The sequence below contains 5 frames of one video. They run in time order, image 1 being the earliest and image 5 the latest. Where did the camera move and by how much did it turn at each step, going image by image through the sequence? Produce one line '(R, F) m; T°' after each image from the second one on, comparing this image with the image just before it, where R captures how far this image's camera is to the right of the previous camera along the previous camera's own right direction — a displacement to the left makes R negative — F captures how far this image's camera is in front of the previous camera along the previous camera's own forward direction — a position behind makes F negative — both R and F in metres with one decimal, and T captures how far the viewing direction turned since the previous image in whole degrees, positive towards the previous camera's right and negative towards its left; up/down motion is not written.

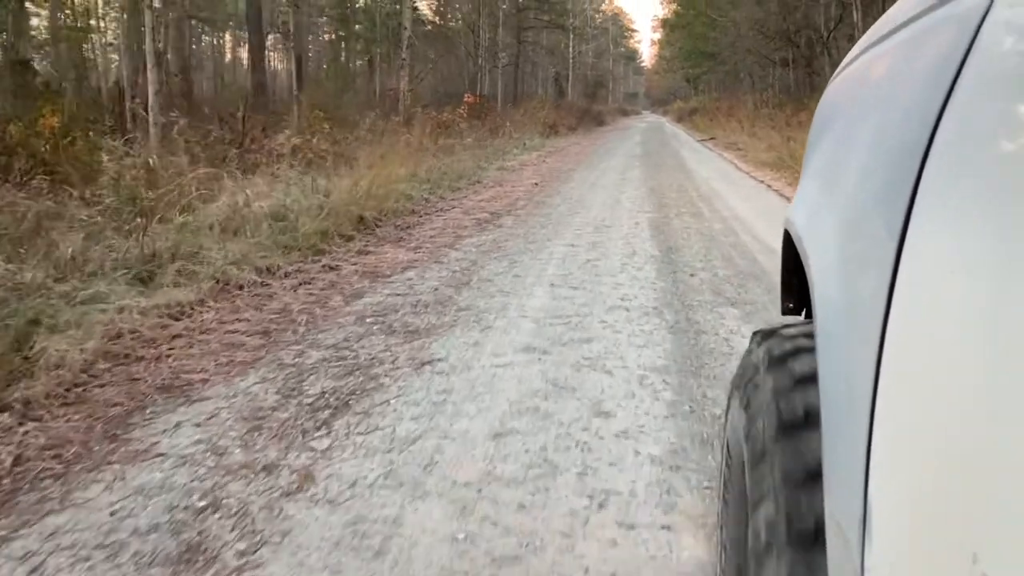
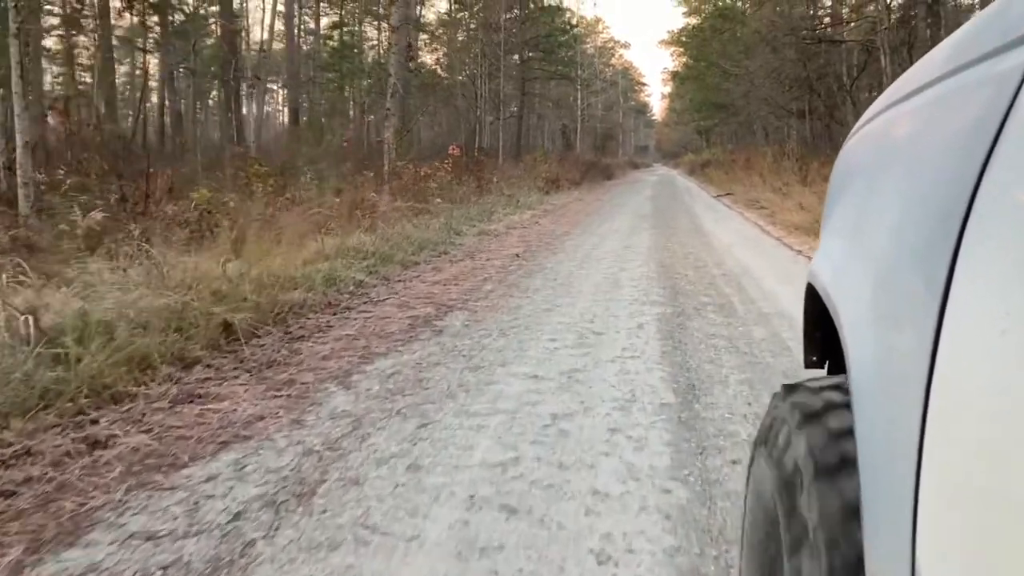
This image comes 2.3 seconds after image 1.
(+0.5, +3.1) m; -1°
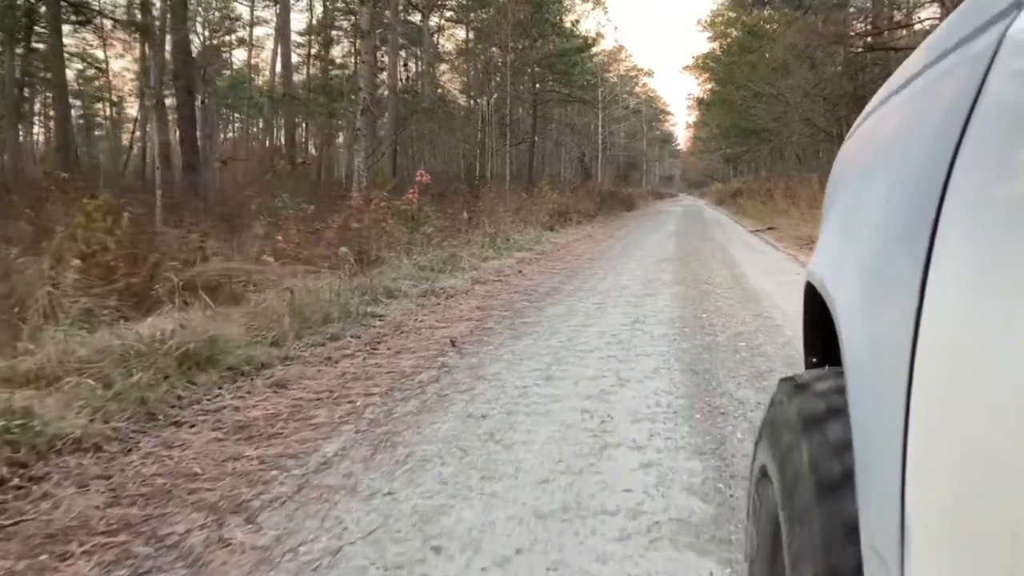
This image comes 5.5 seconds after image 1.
(+0.8, +4.7) m; -2°
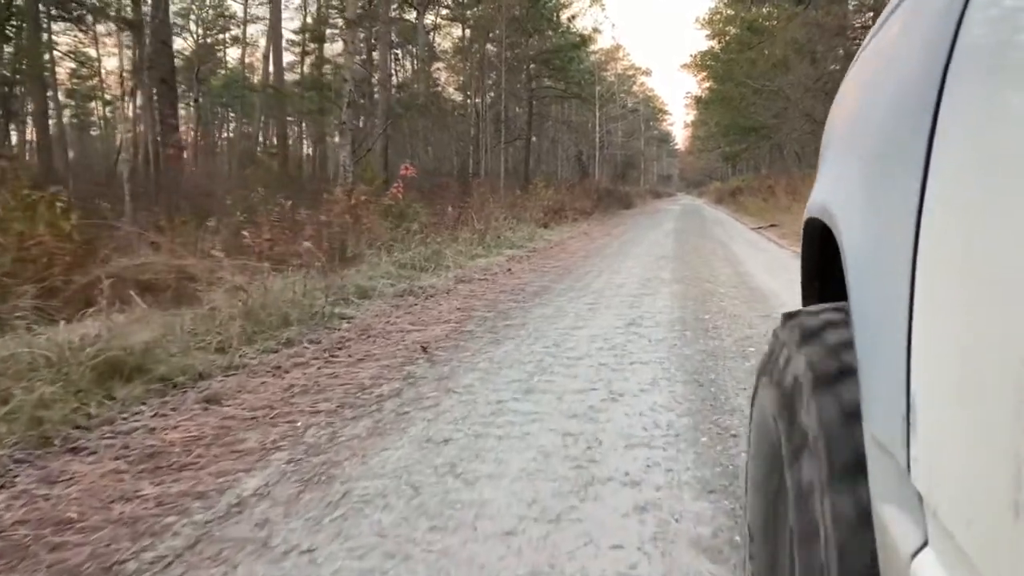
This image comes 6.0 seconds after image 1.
(+0.1, +0.8) m; 0°
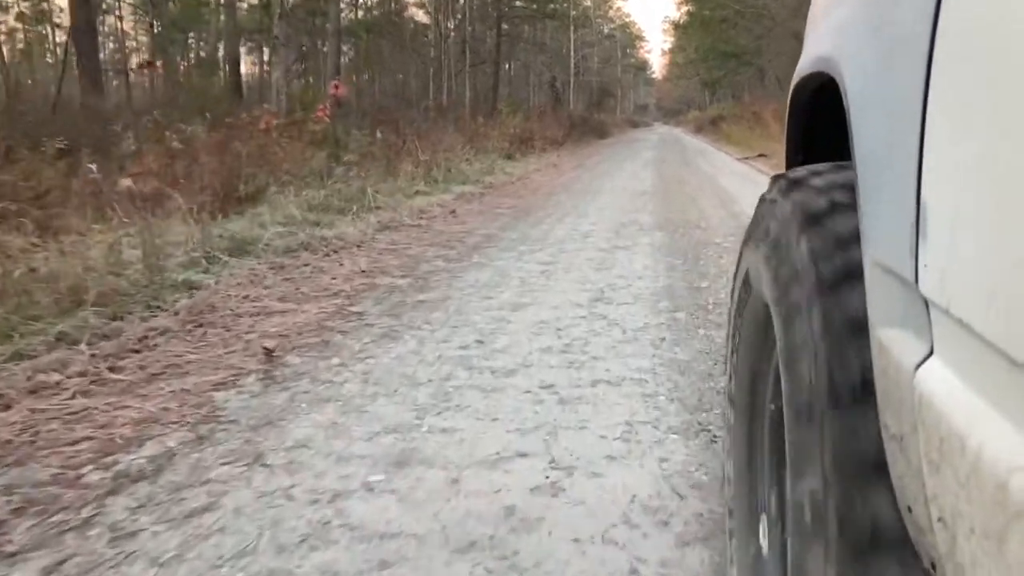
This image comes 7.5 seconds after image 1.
(+0.4, +2.3) m; +2°
